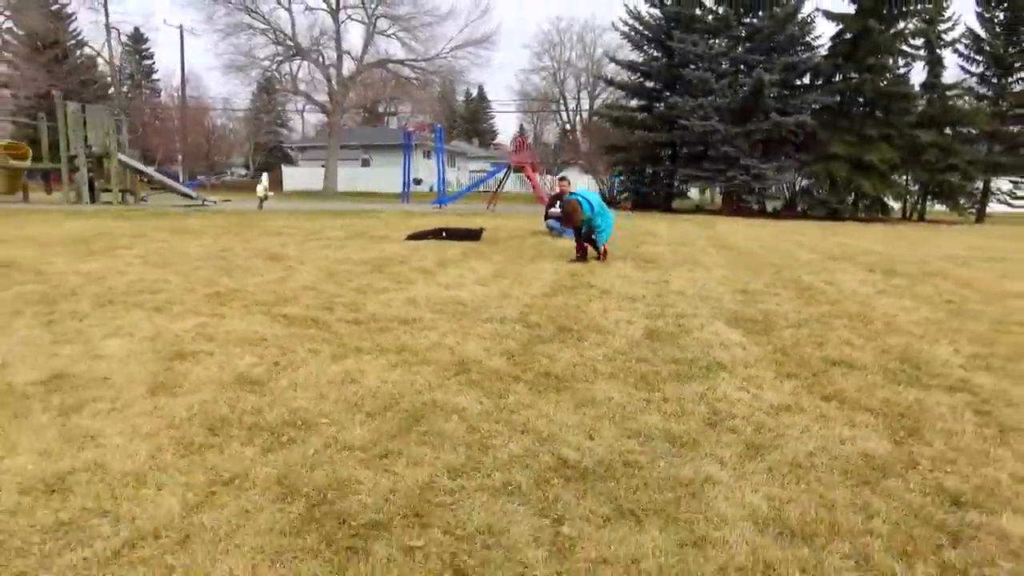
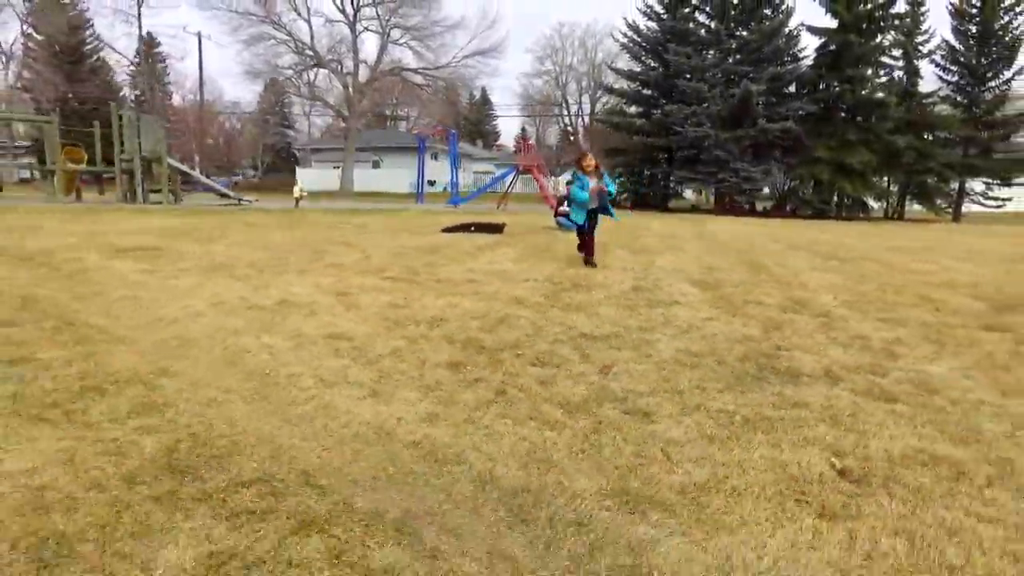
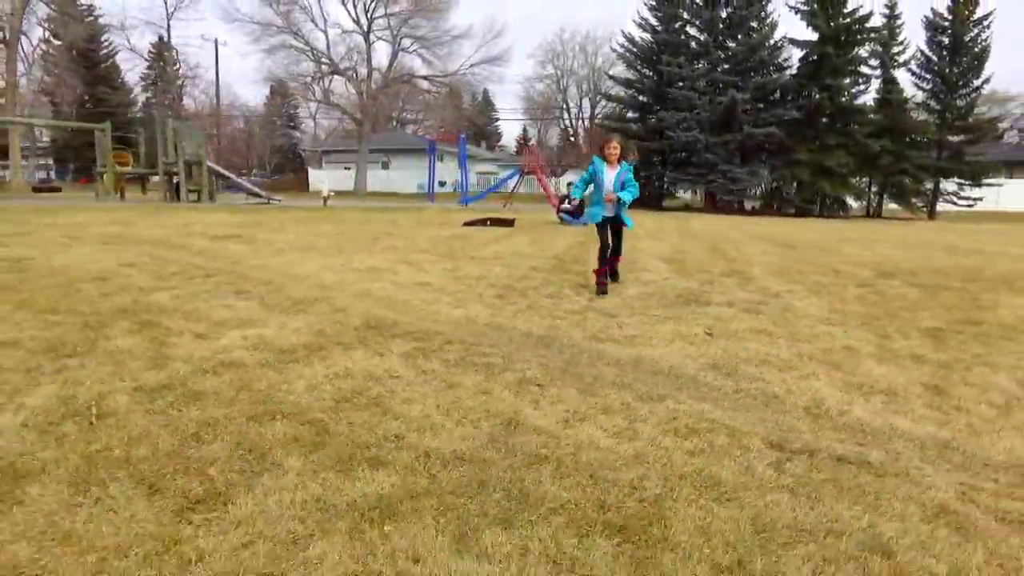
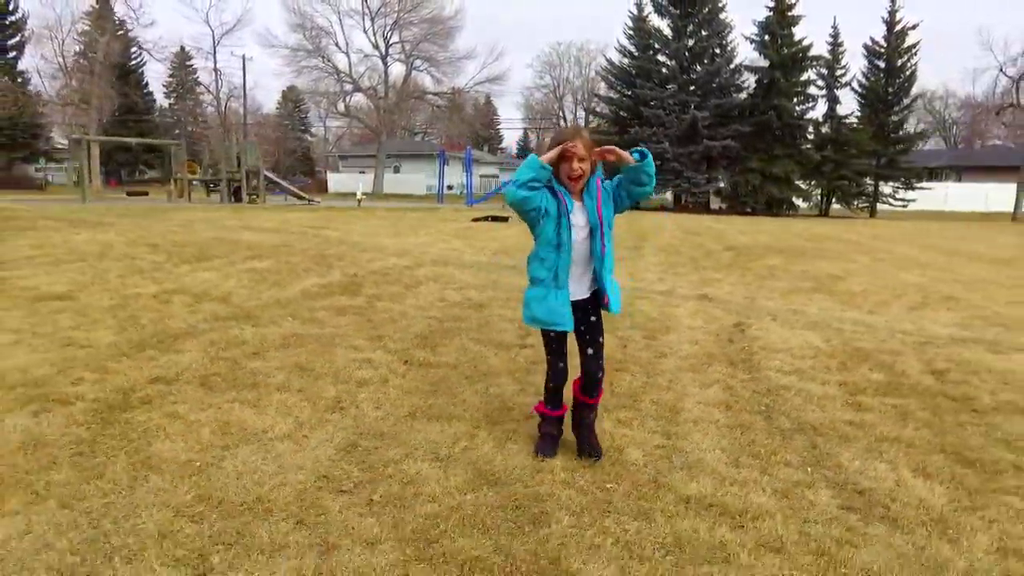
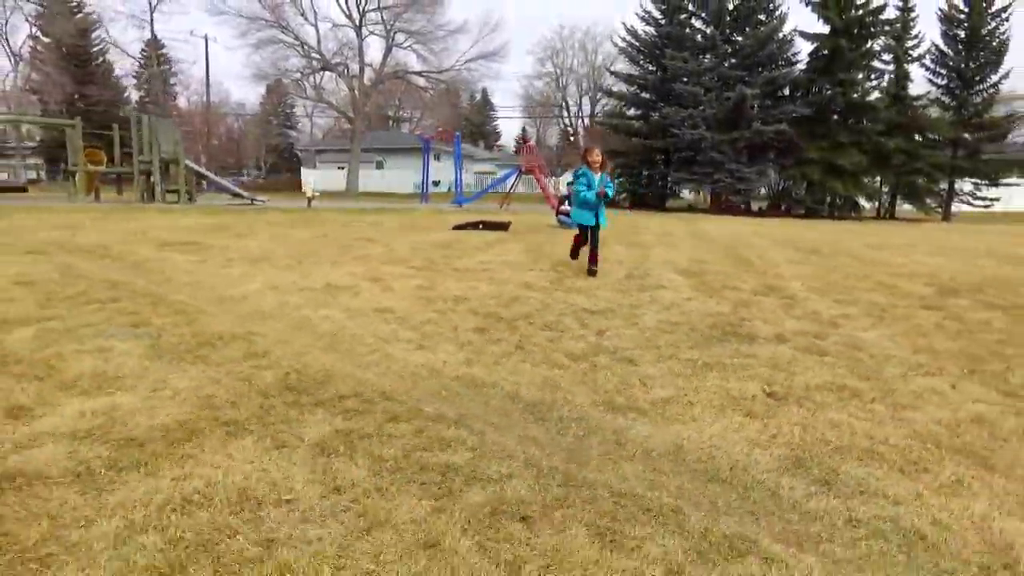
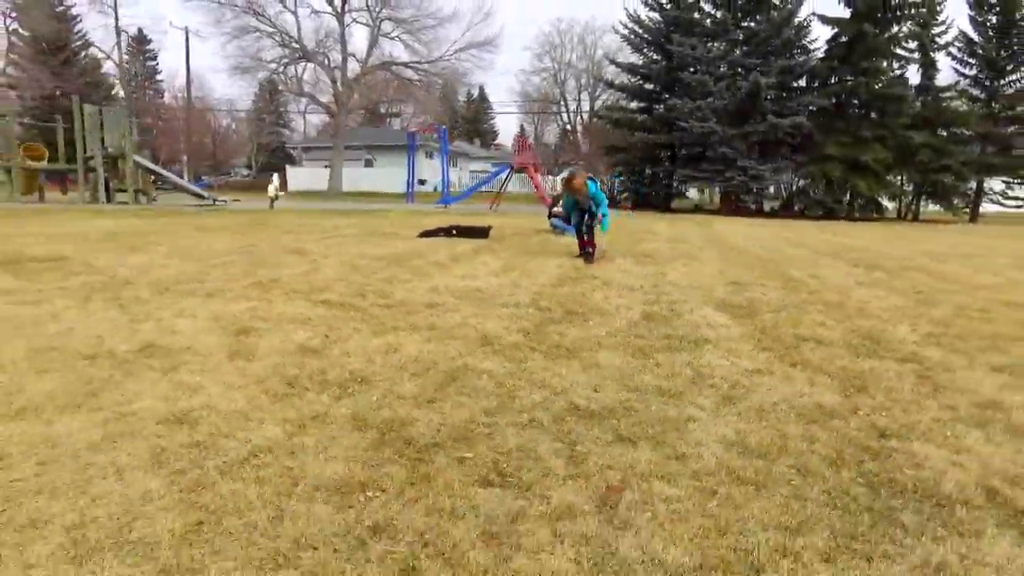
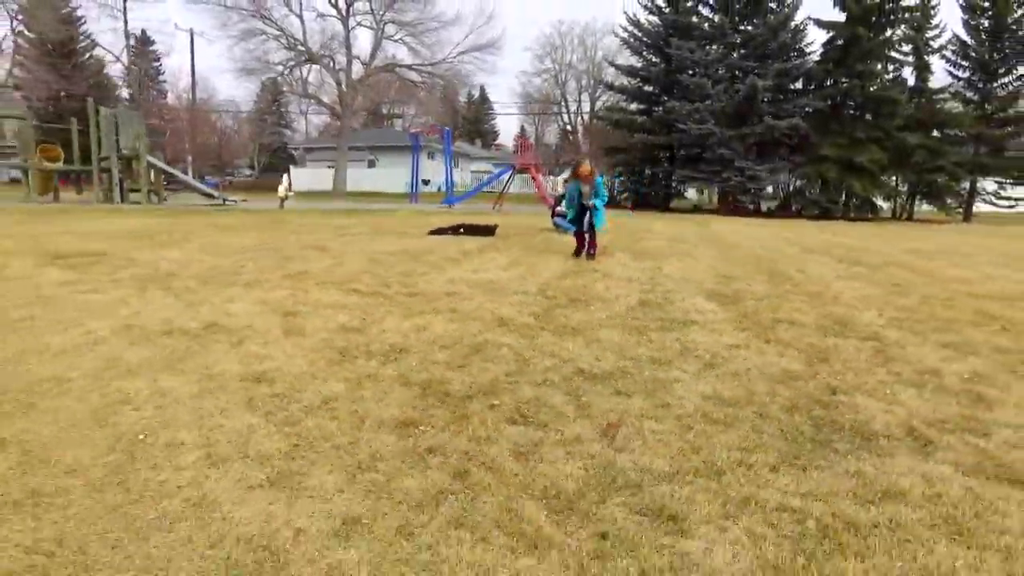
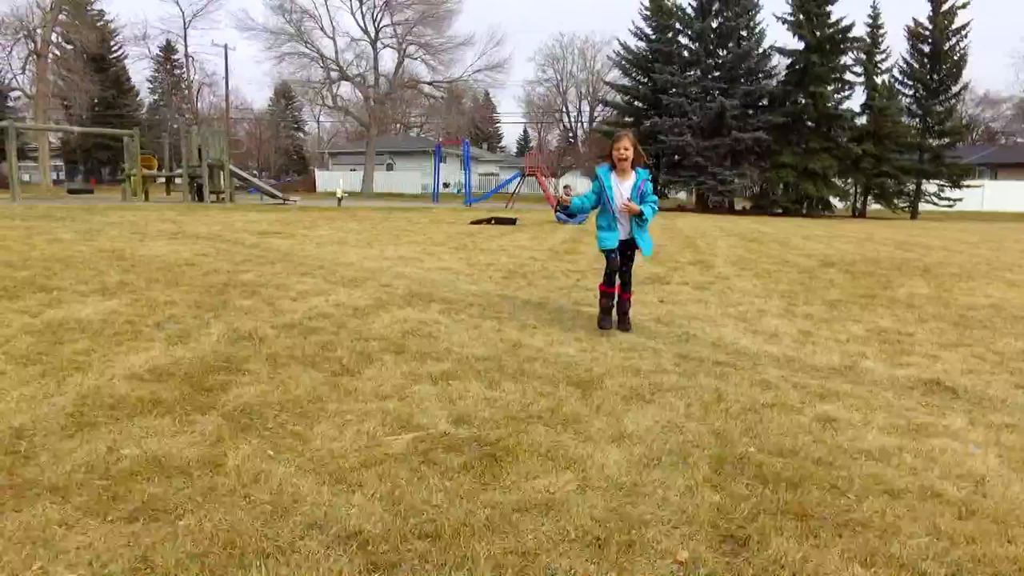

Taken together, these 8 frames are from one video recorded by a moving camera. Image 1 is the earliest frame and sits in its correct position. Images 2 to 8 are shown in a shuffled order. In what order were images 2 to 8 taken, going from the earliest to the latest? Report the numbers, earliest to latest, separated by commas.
6, 7, 2, 5, 3, 8, 4
